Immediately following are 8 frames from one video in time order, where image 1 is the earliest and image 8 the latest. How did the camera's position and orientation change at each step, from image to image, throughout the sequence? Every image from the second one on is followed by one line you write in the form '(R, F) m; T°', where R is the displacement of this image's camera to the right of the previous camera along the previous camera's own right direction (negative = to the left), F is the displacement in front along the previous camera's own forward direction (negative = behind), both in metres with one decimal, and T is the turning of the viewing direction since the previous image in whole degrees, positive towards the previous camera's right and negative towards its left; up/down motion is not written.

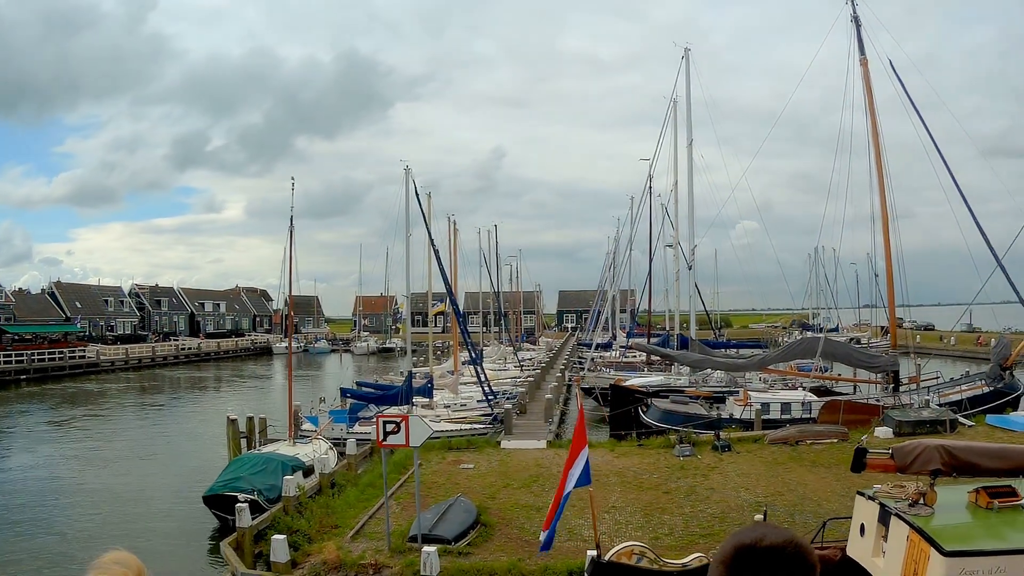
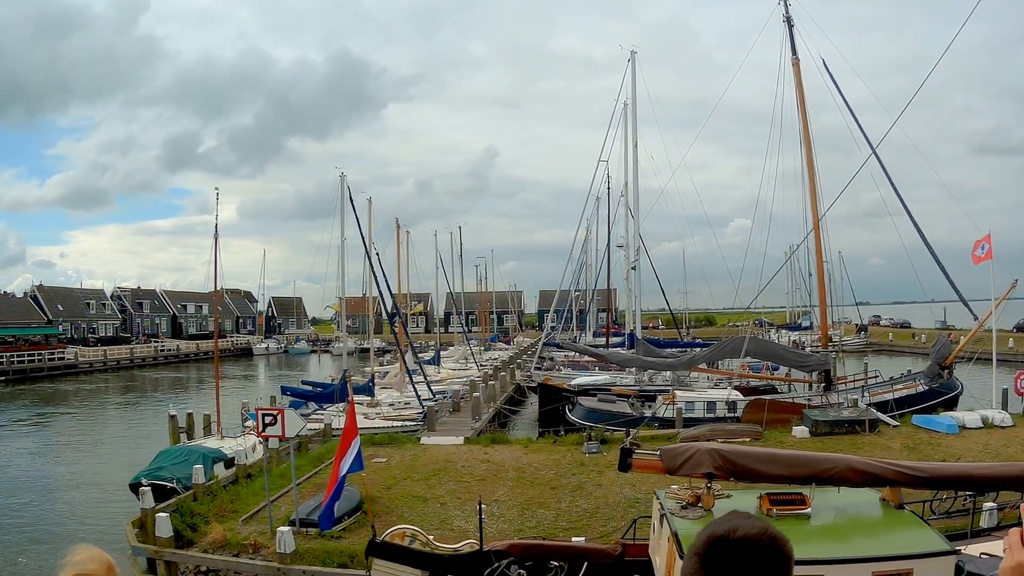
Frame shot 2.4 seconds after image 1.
(+2.5, -0.4) m; -2°
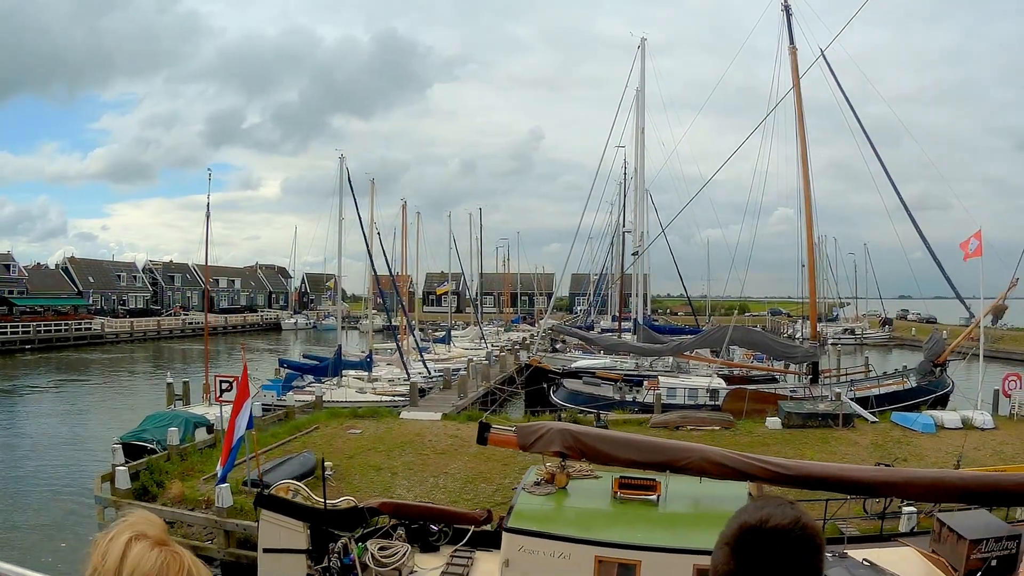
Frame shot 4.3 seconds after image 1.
(+2.0, -0.4) m; -5°
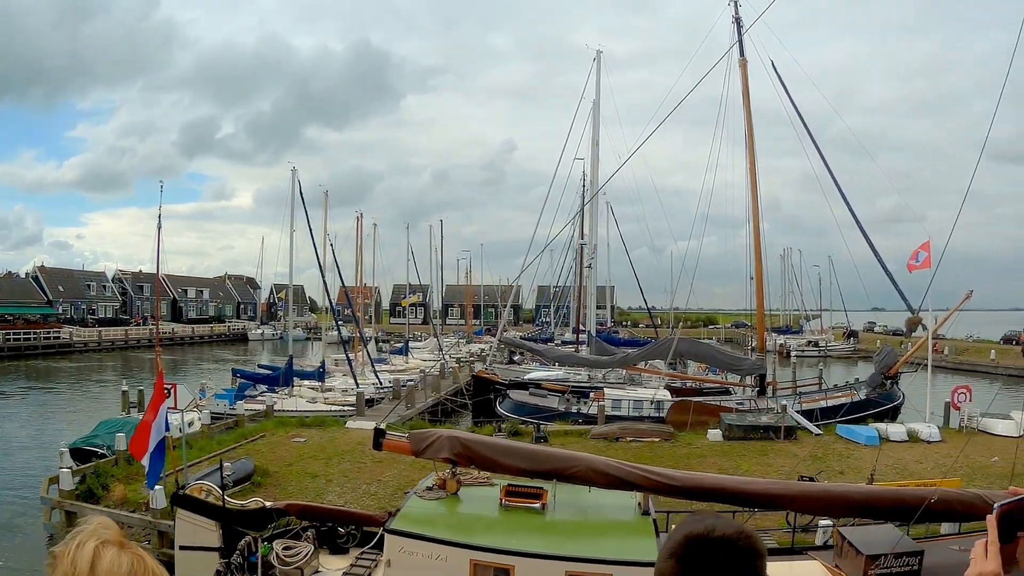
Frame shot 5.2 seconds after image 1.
(+1.2, -0.1) m; +1°
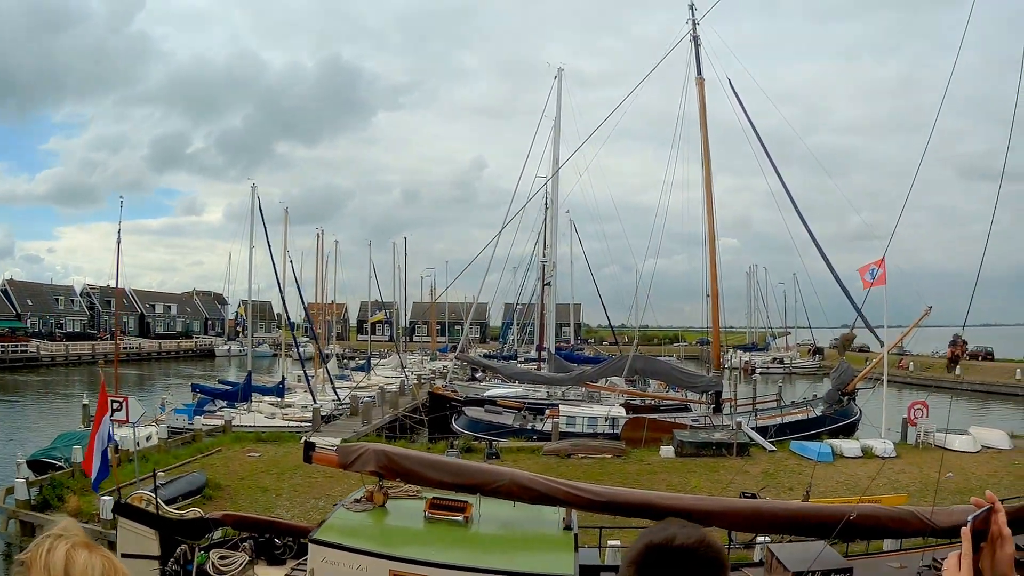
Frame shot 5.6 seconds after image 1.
(+0.8, 0.0) m; +2°
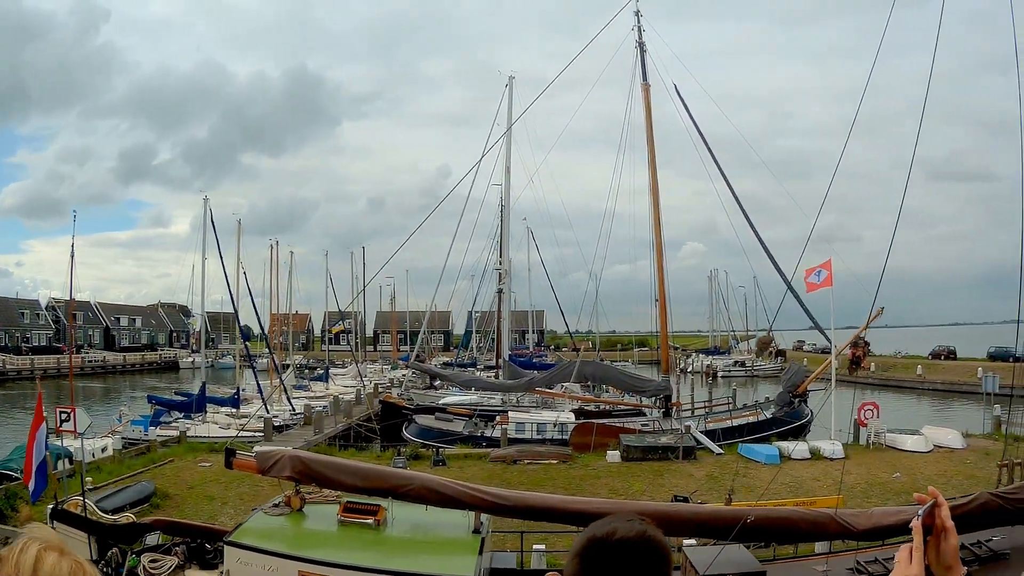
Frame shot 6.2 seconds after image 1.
(+1.0, -0.2) m; +1°
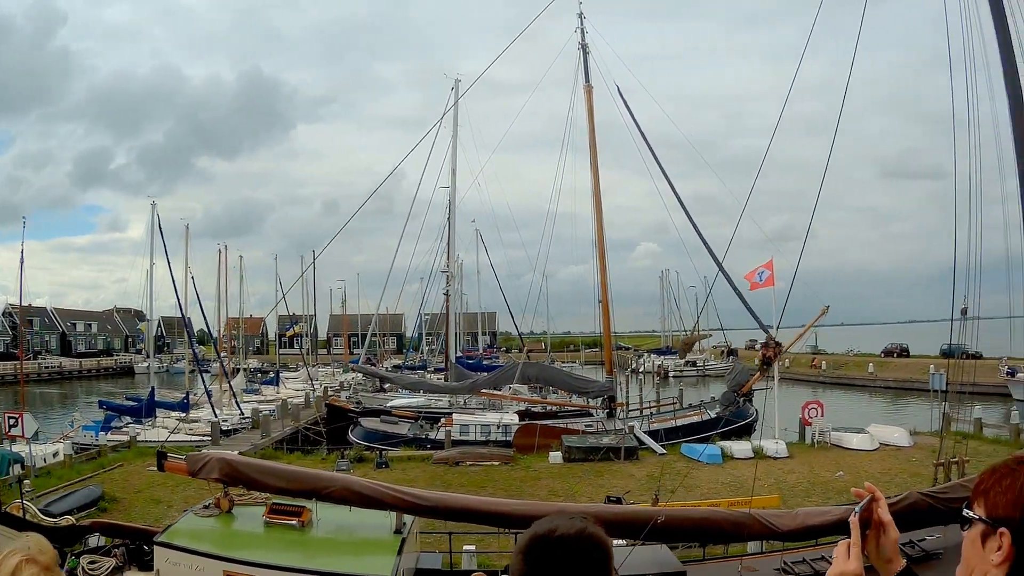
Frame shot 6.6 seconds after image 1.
(+0.9, -0.4) m; +2°
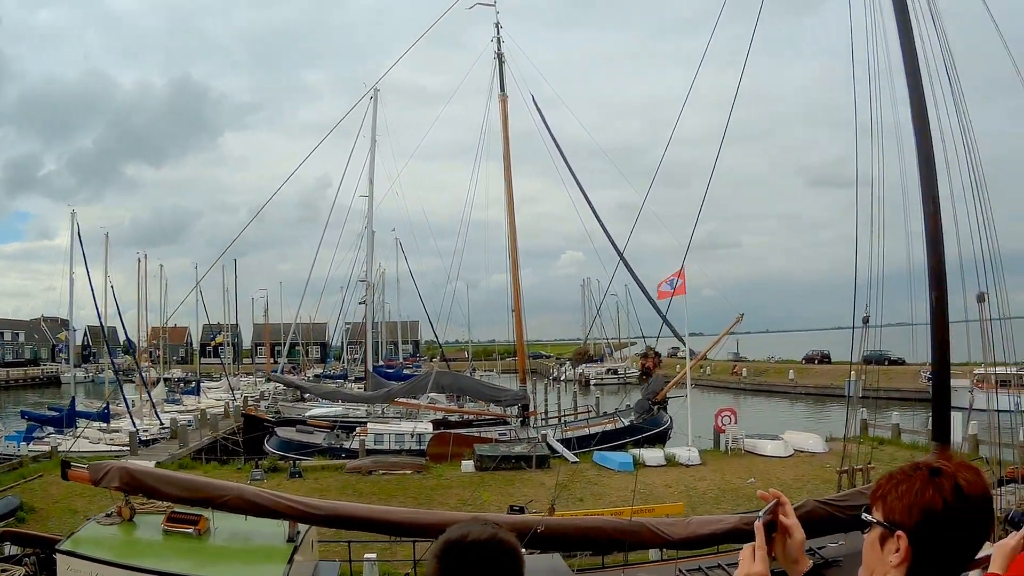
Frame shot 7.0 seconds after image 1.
(+1.2, -0.9) m; +3°
